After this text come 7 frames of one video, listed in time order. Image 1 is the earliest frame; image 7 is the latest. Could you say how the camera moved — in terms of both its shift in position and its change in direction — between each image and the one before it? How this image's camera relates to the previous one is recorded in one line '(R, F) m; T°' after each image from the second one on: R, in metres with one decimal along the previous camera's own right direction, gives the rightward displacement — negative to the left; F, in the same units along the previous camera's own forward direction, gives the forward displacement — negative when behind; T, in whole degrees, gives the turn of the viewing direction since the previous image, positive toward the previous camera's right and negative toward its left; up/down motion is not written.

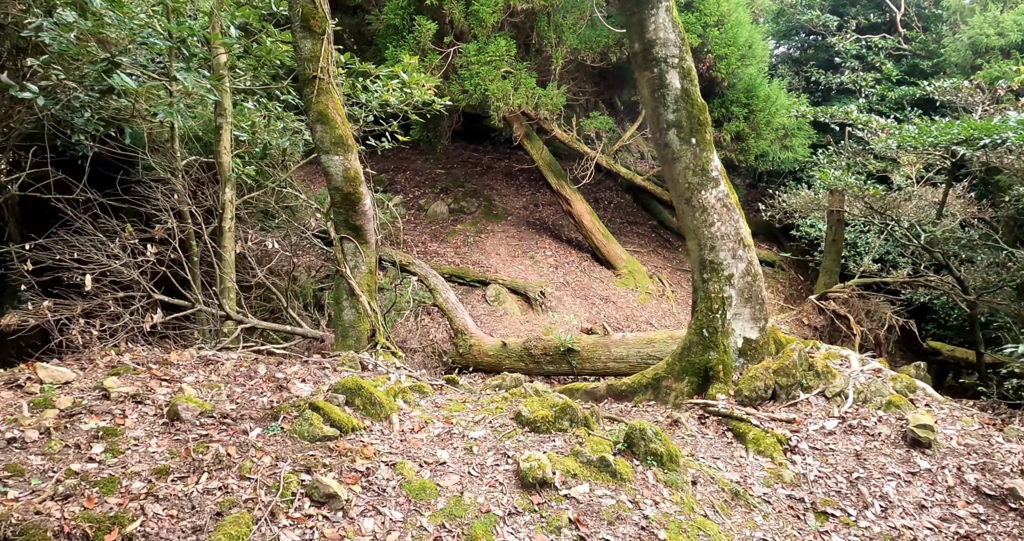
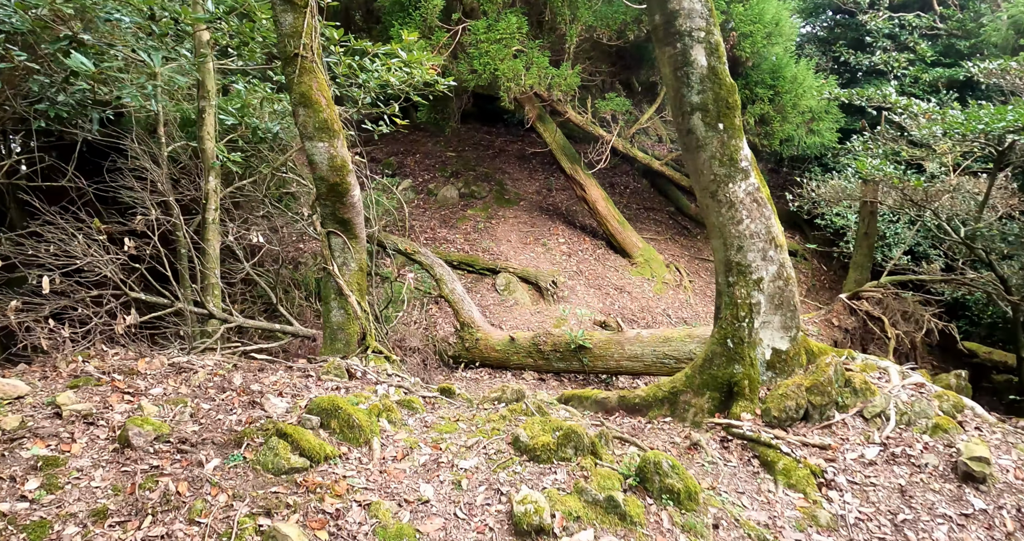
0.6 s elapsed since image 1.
(+0.1, +0.6) m; -1°
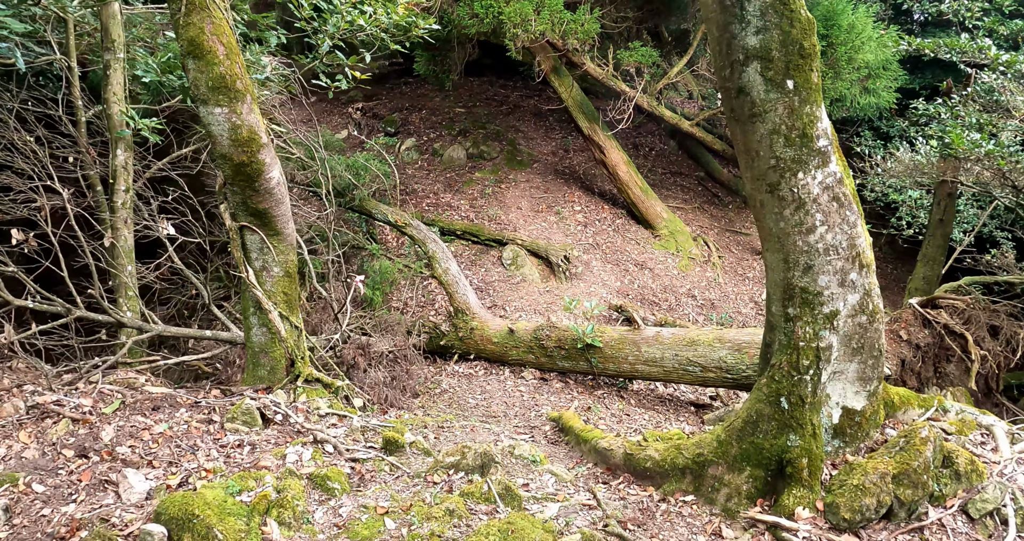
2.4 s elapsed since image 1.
(+0.3, +1.6) m; -2°
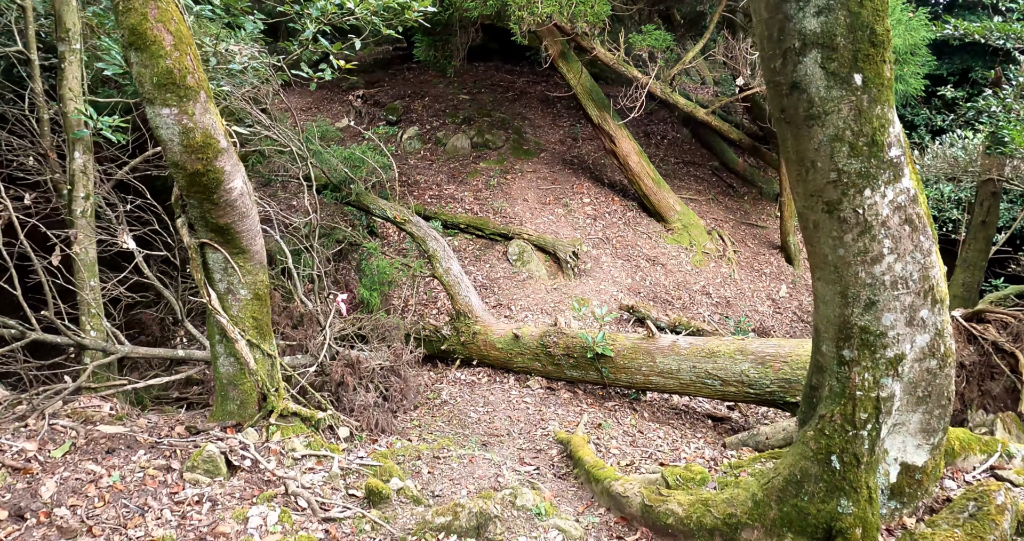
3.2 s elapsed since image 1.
(0.0, +0.6) m; -1°
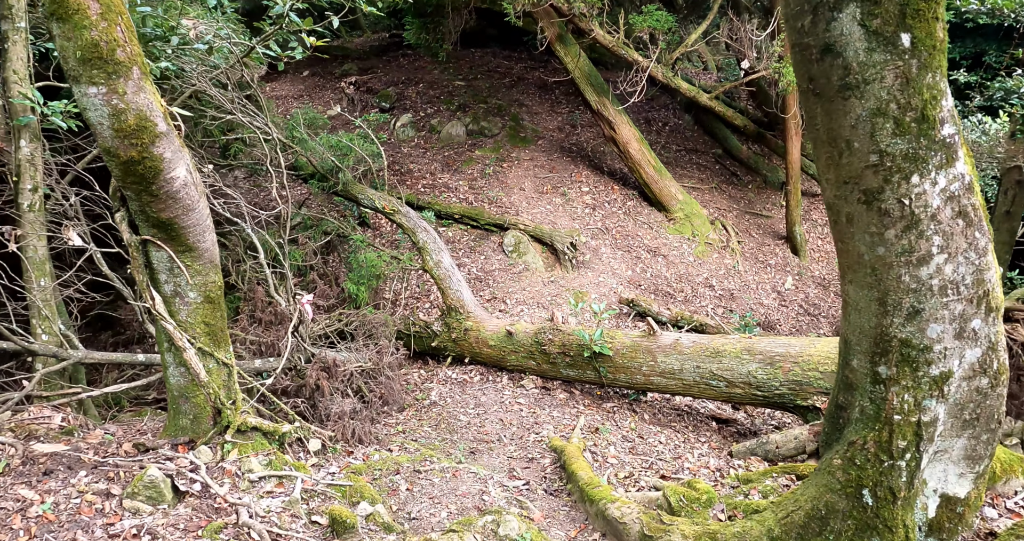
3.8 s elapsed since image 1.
(+0.1, +0.5) m; 0°
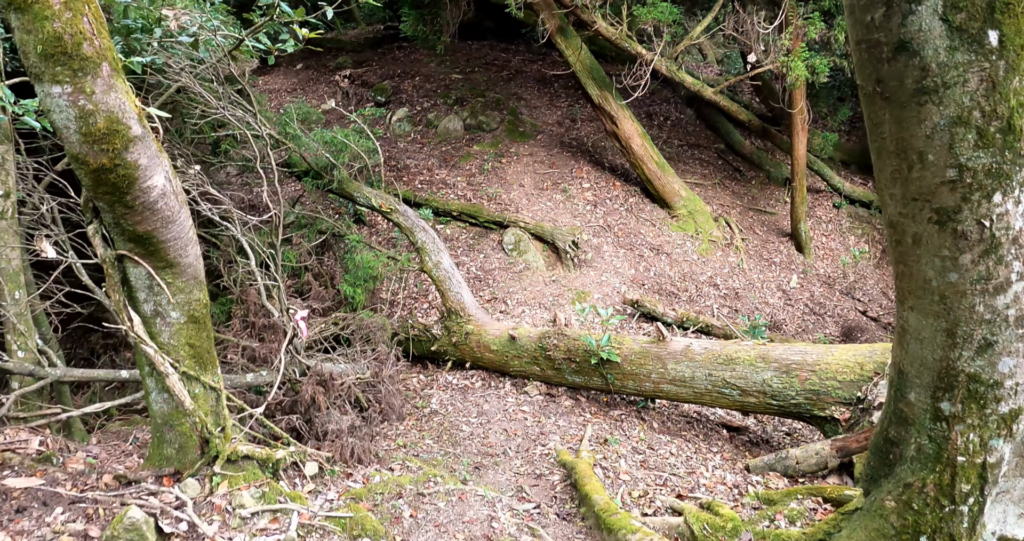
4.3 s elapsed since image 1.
(-0.1, +0.3) m; 0°
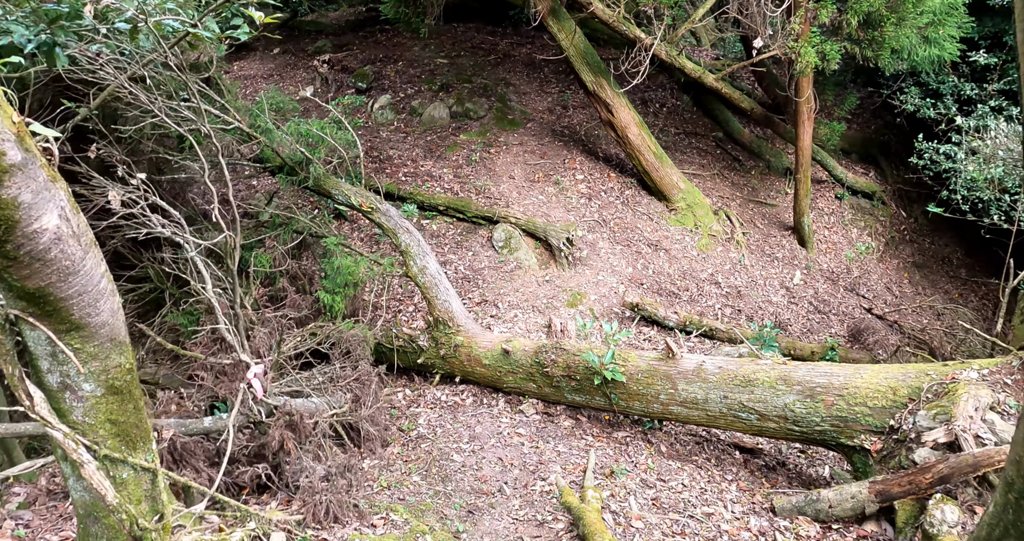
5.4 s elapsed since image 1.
(-0.1, +0.7) m; +1°
